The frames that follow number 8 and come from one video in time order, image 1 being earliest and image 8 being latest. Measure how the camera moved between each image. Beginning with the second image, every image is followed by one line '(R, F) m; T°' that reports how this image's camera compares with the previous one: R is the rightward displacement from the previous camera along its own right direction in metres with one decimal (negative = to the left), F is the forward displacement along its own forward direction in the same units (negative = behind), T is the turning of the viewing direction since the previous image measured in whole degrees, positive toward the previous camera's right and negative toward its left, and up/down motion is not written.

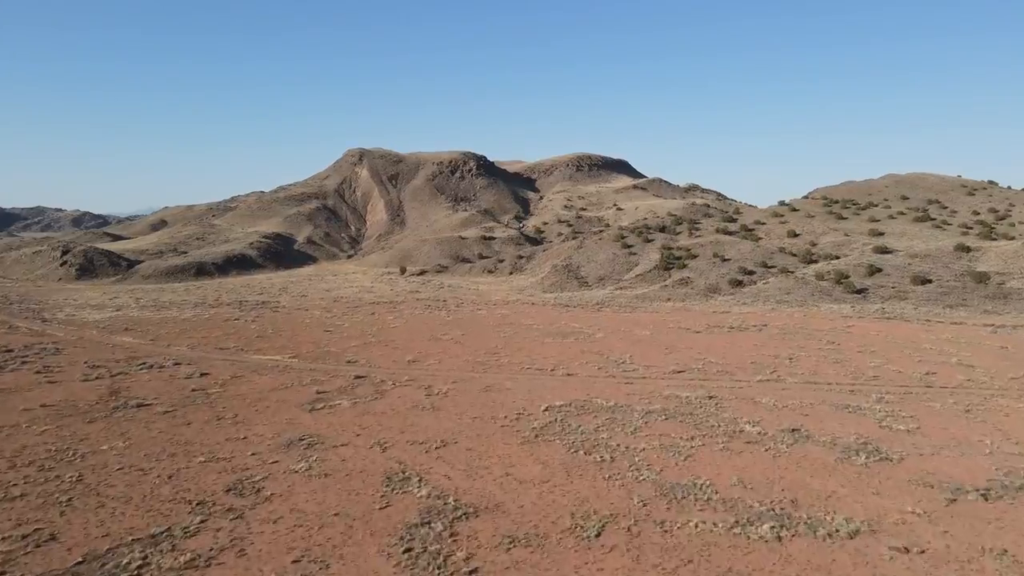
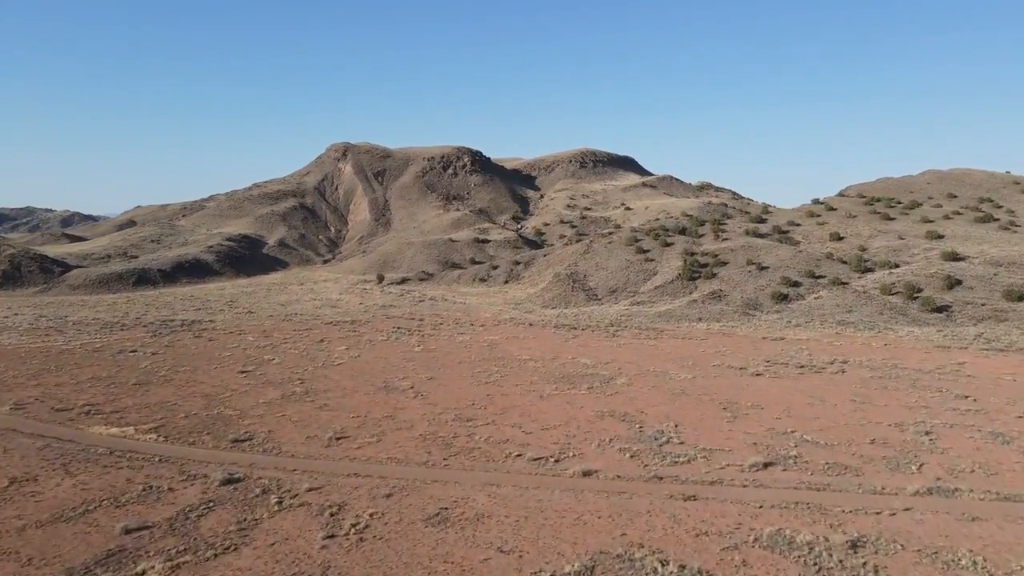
(+0.4, +9.1) m; 0°
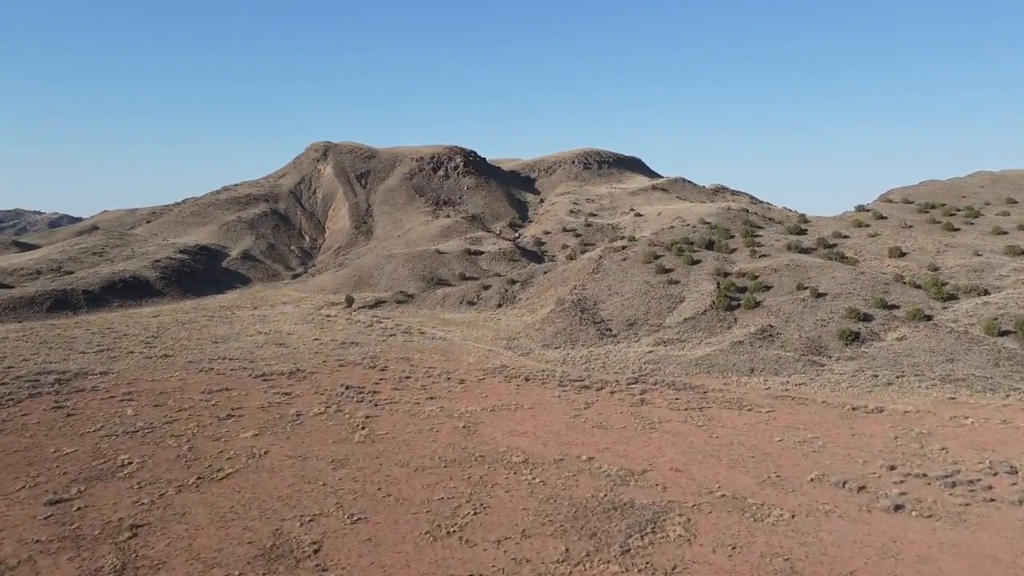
(+0.3, +9.1) m; 0°
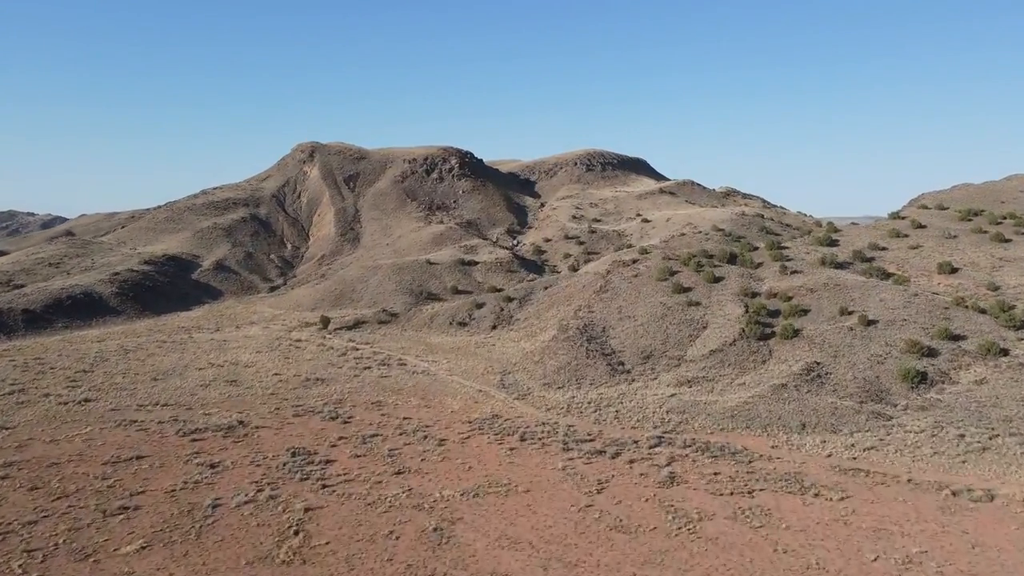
(+0.2, +5.5) m; 0°
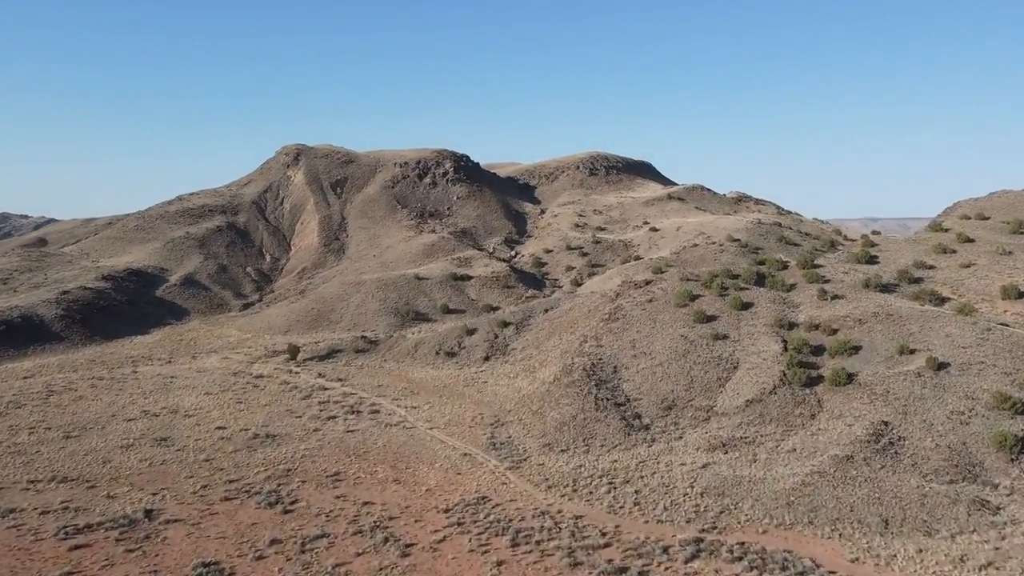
(+0.2, +5.4) m; 0°
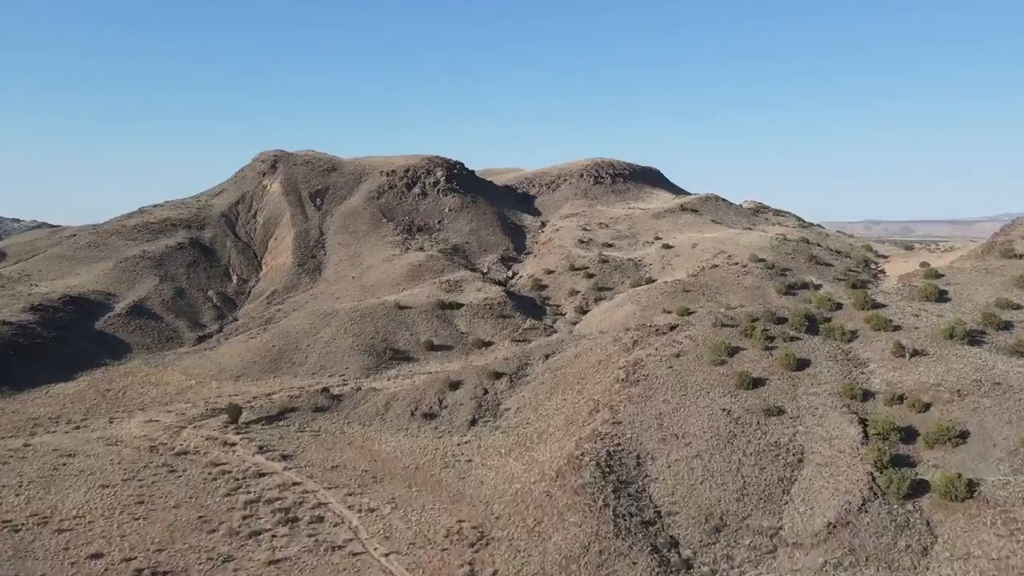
(+0.3, +7.1) m; 0°
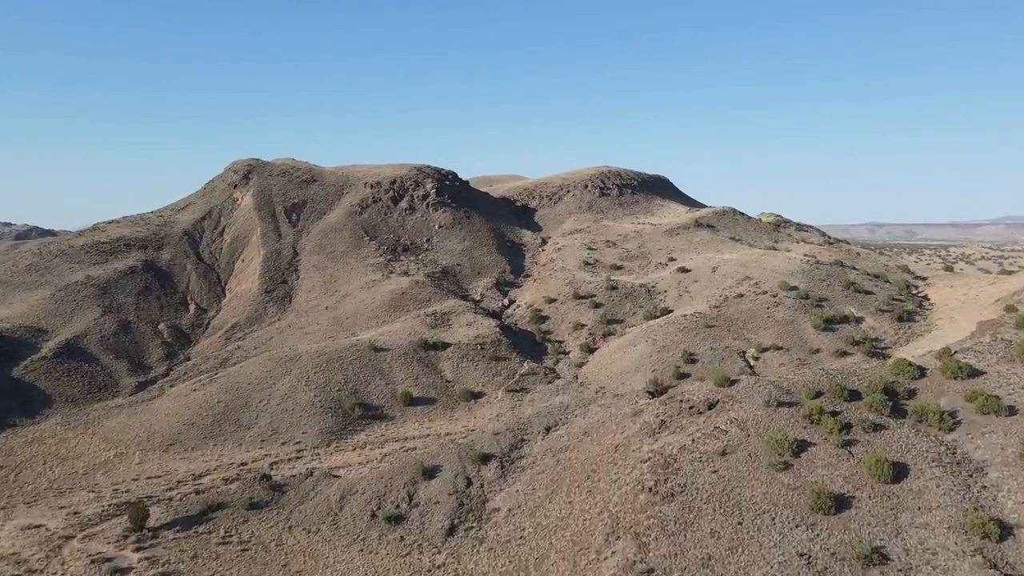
(+0.3, +7.0) m; 0°
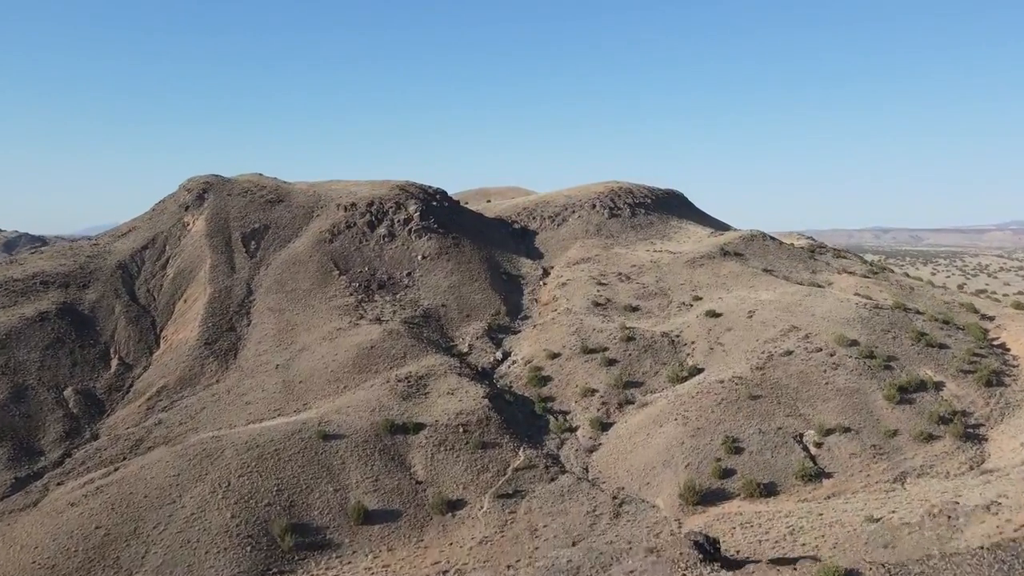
(+0.4, +9.3) m; 0°
